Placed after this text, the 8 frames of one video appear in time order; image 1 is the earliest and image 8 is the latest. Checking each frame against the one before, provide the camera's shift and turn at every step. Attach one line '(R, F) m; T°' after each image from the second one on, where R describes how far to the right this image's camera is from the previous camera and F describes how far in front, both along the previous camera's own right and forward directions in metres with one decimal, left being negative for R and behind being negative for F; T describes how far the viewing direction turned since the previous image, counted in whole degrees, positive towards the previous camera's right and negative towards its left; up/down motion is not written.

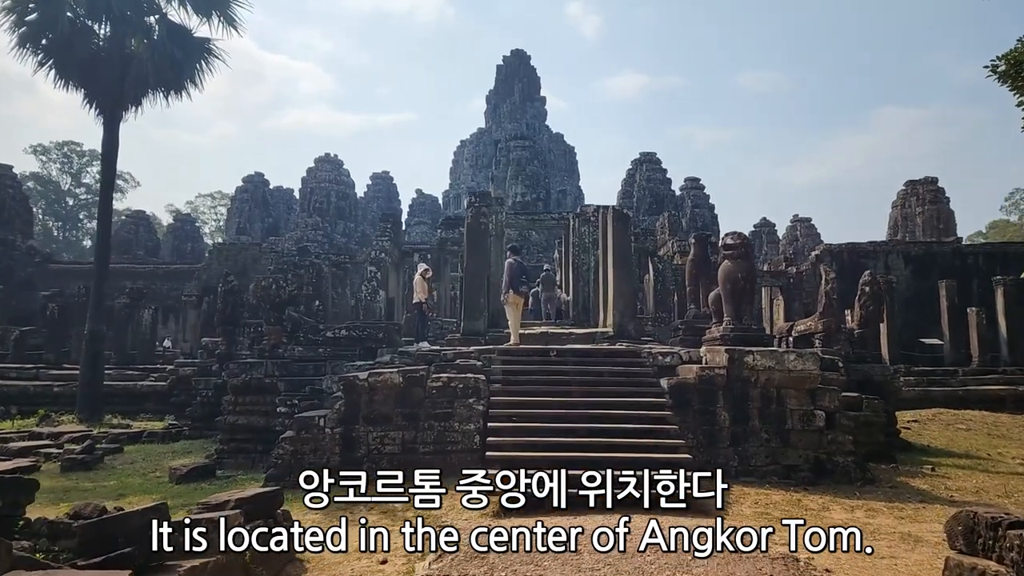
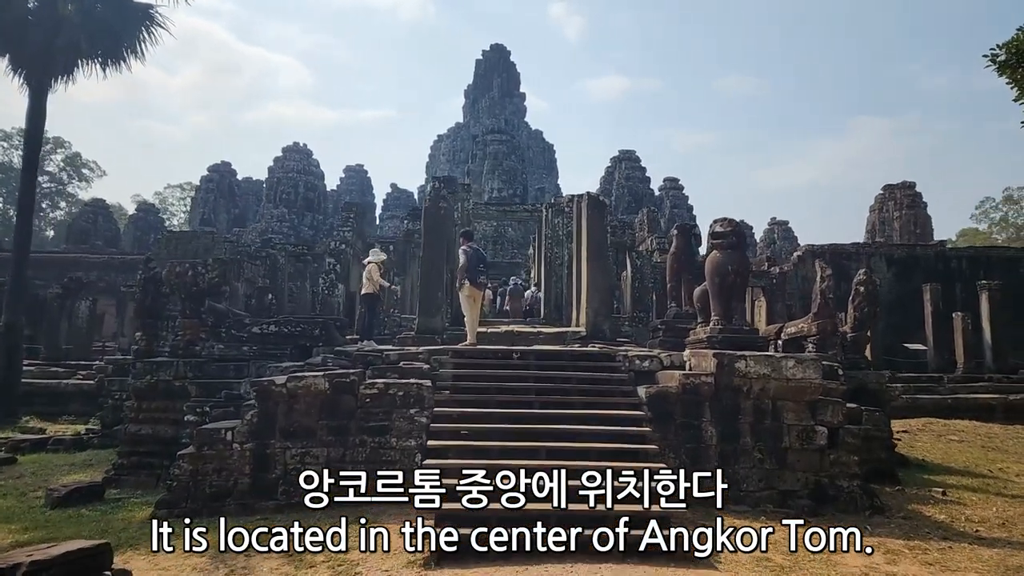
(+0.2, +1.2) m; +2°
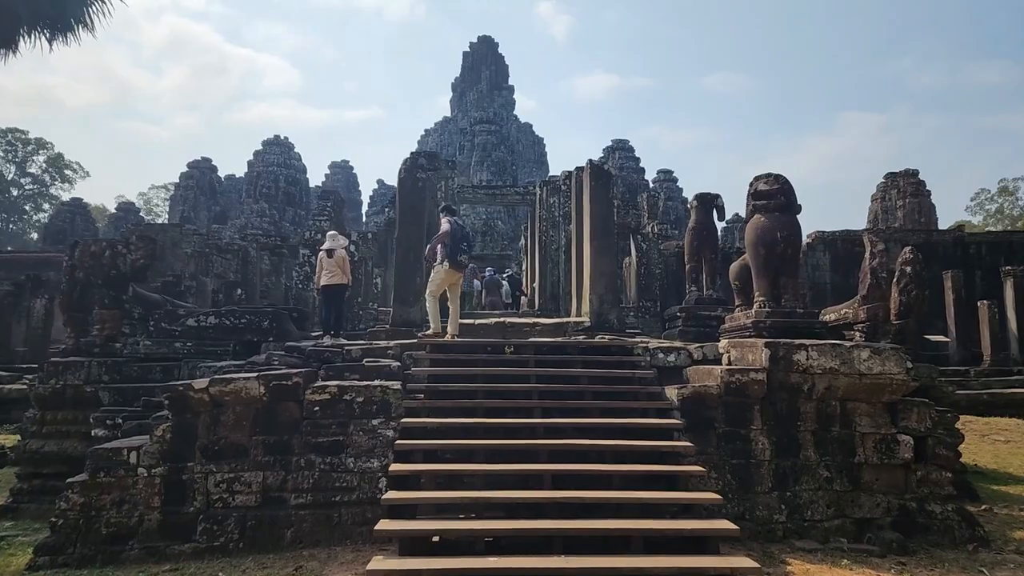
(0.0, +1.4) m; +1°
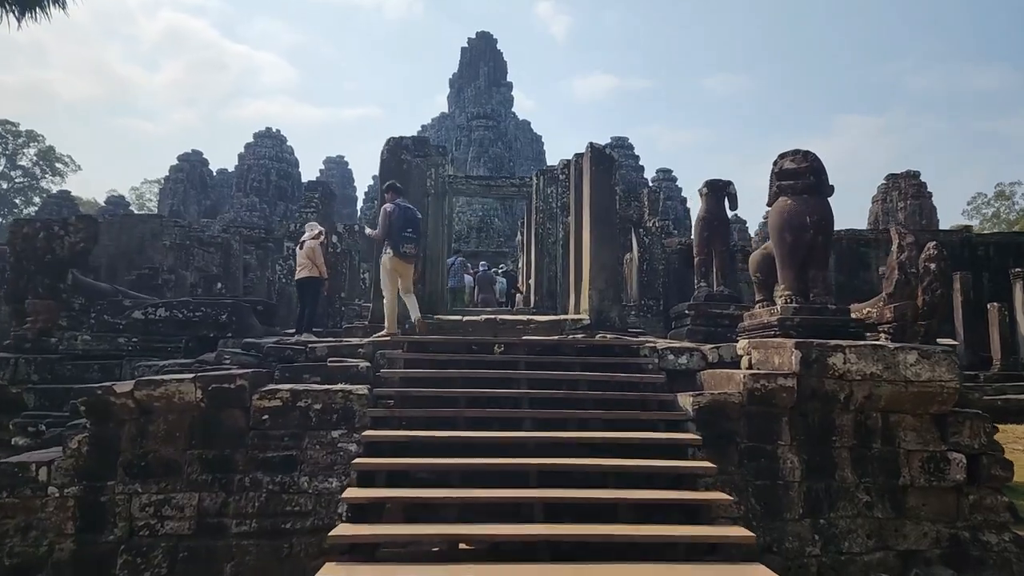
(0.0, +0.7) m; 0°
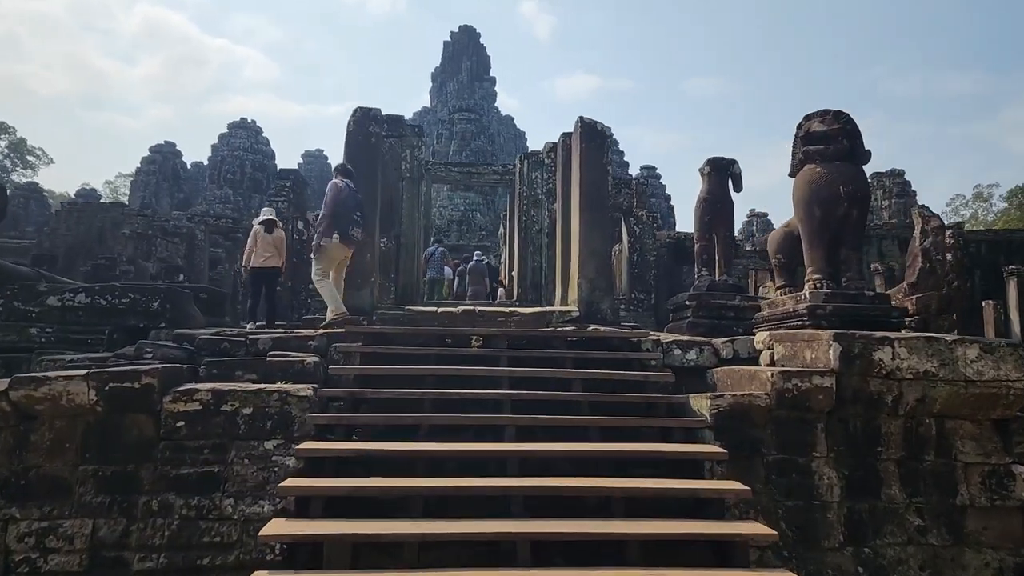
(0.0, +0.8) m; +1°
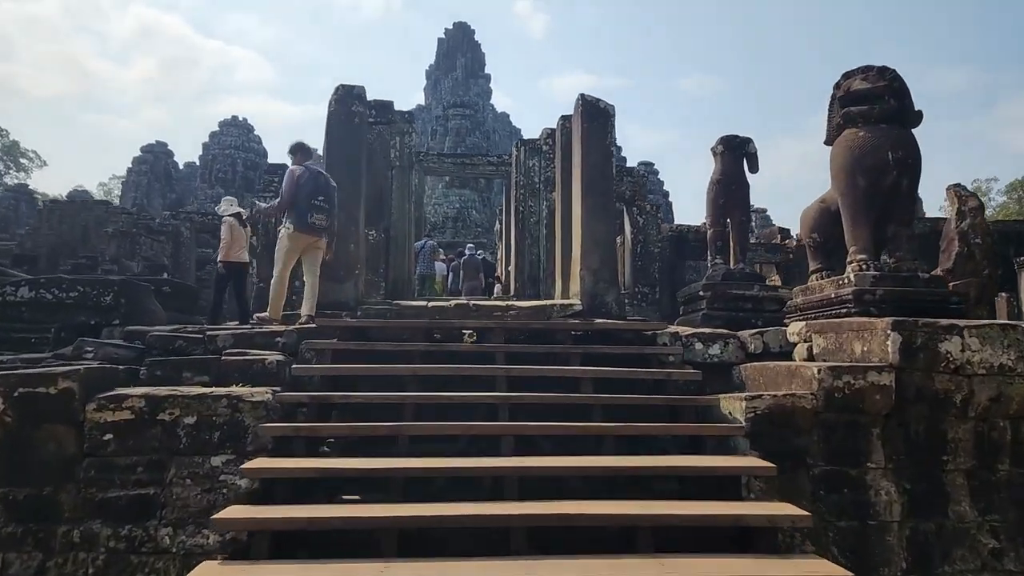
(0.0, +0.6) m; 0°
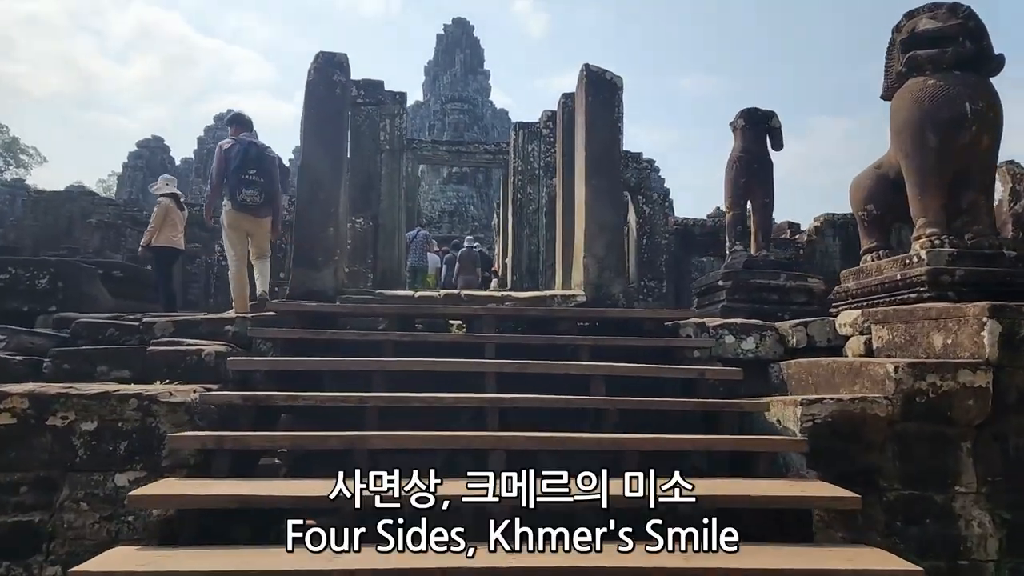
(0.0, +0.6) m; 0°
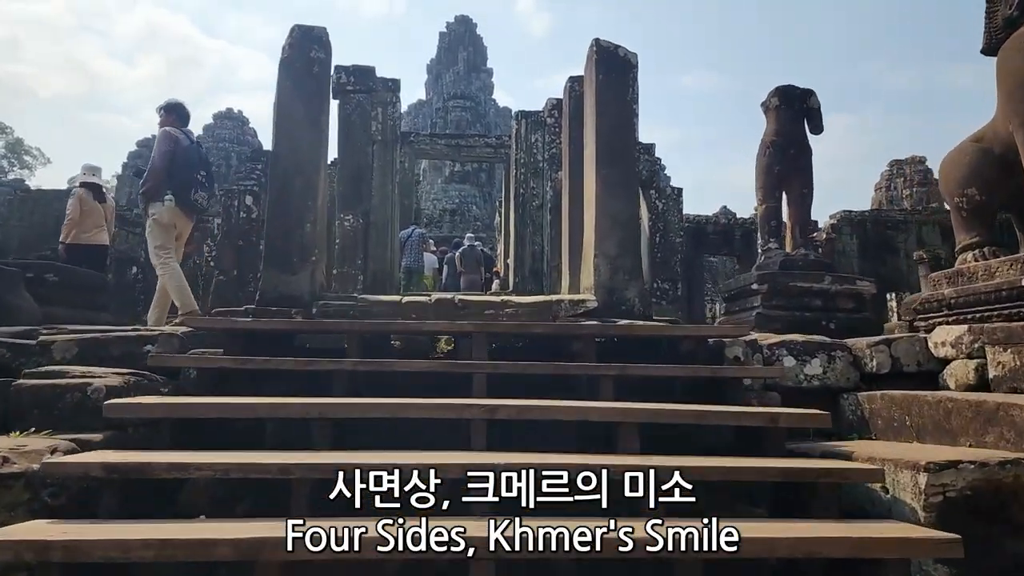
(0.0, +0.7) m; 0°
